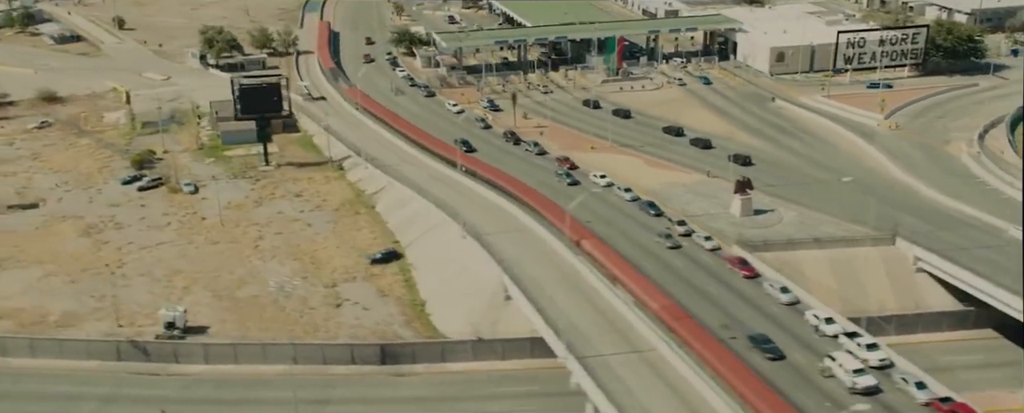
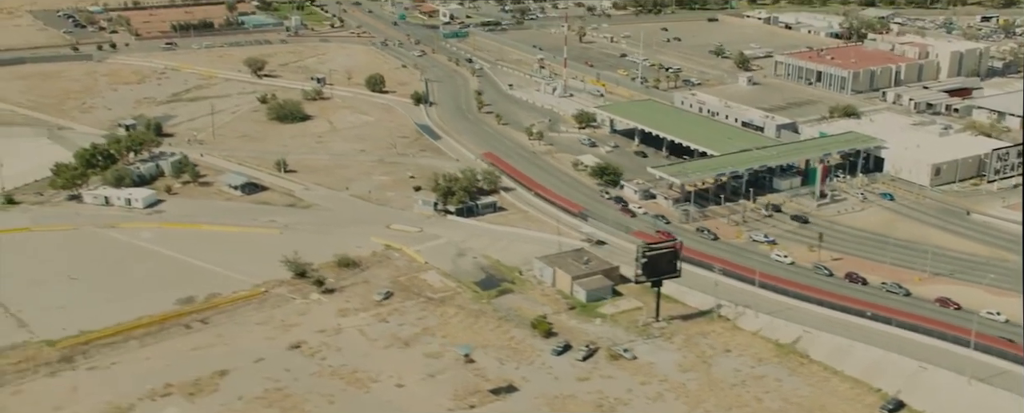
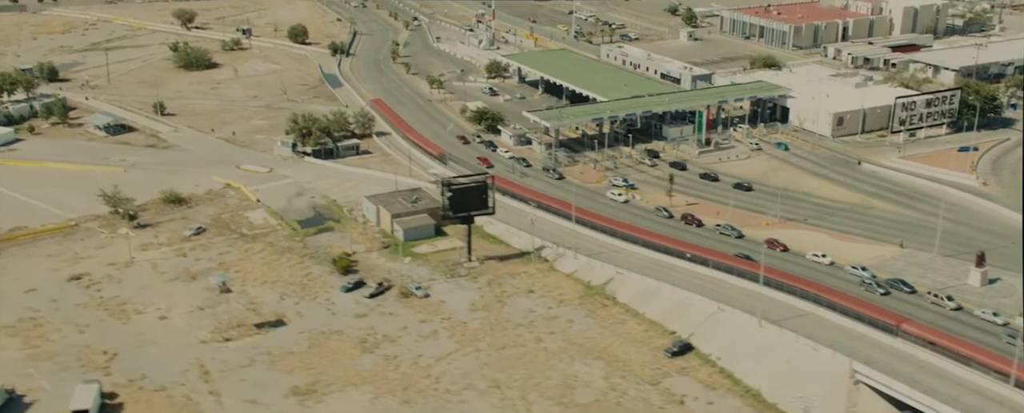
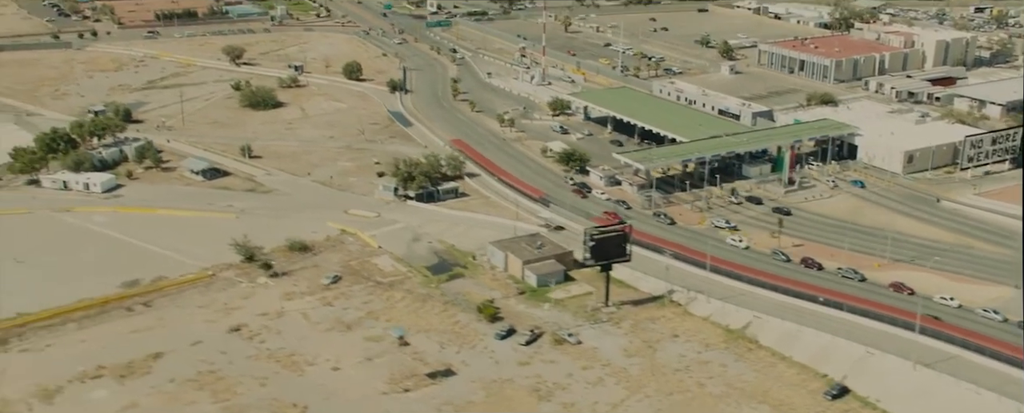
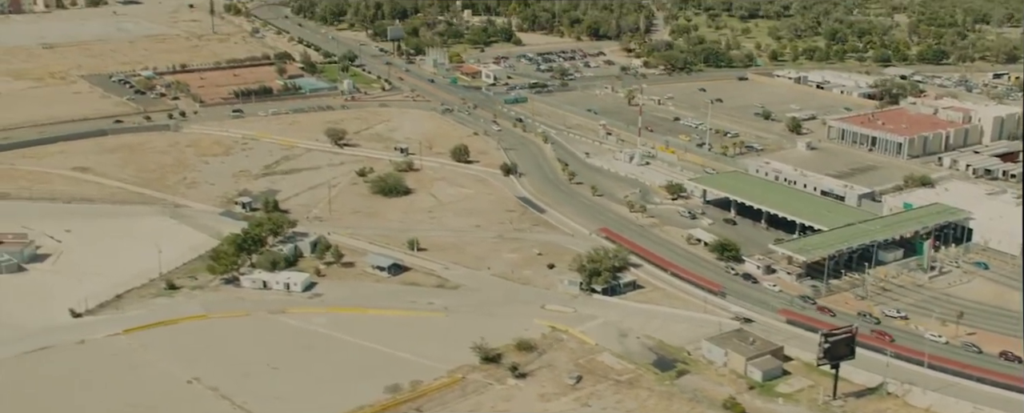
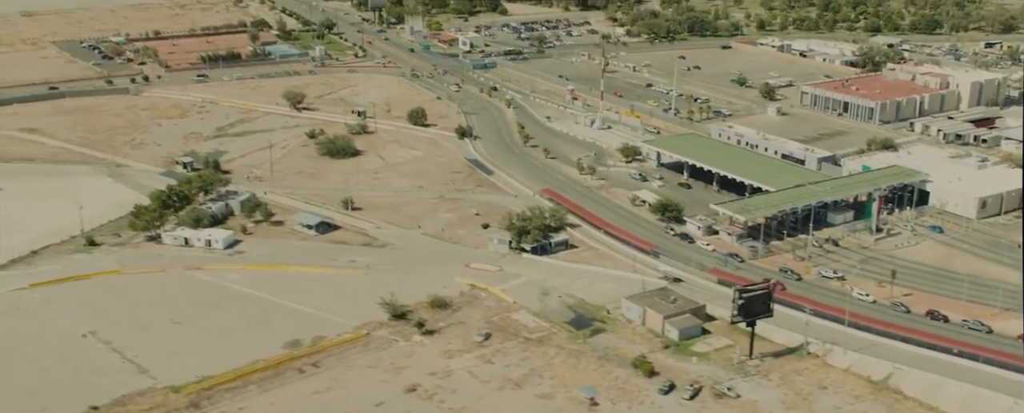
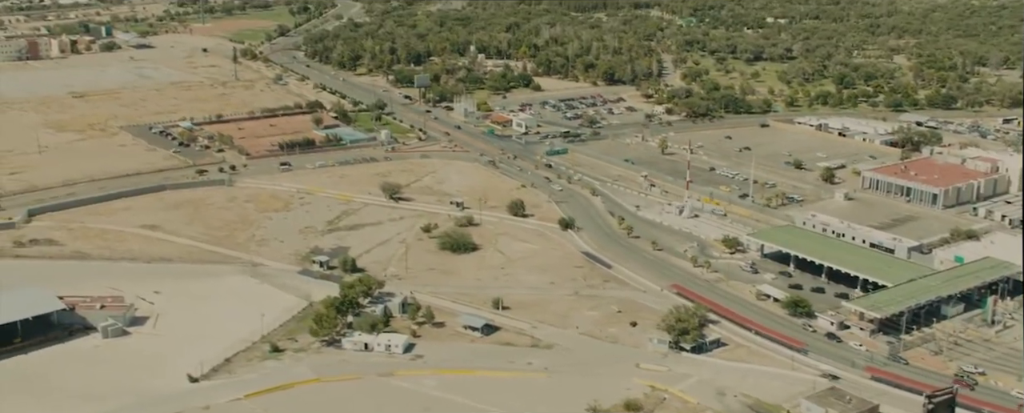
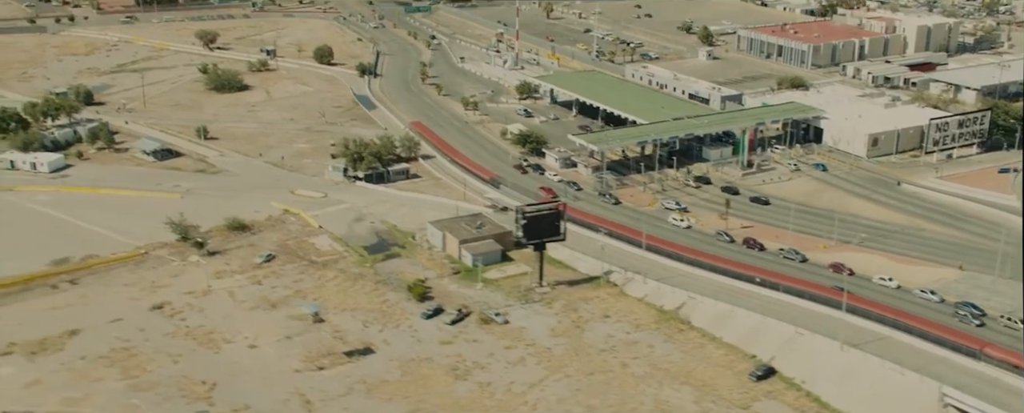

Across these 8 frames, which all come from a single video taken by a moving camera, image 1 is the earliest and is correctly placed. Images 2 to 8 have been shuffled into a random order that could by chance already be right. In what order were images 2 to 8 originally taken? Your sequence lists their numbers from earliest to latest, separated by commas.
3, 8, 4, 2, 6, 5, 7
